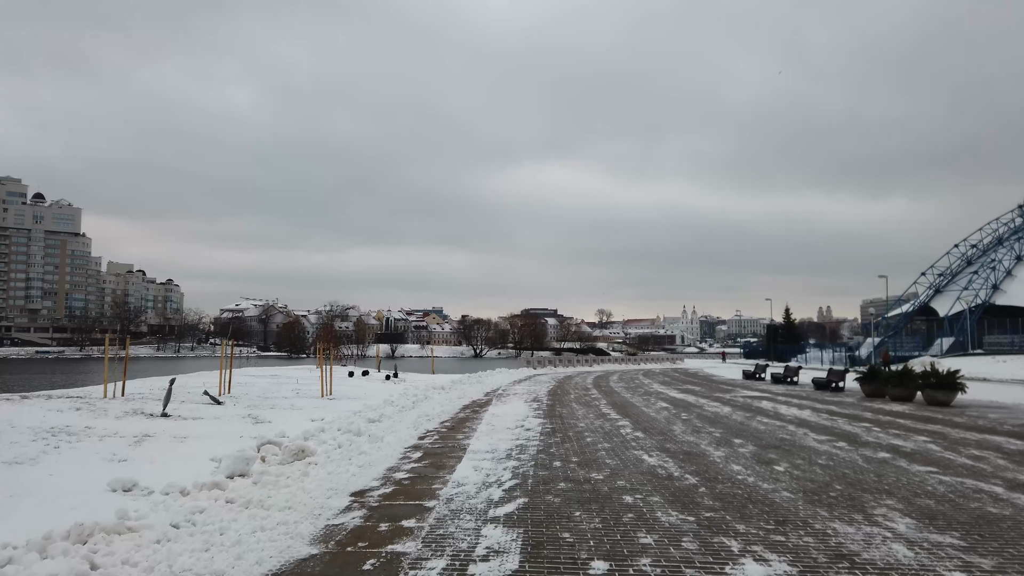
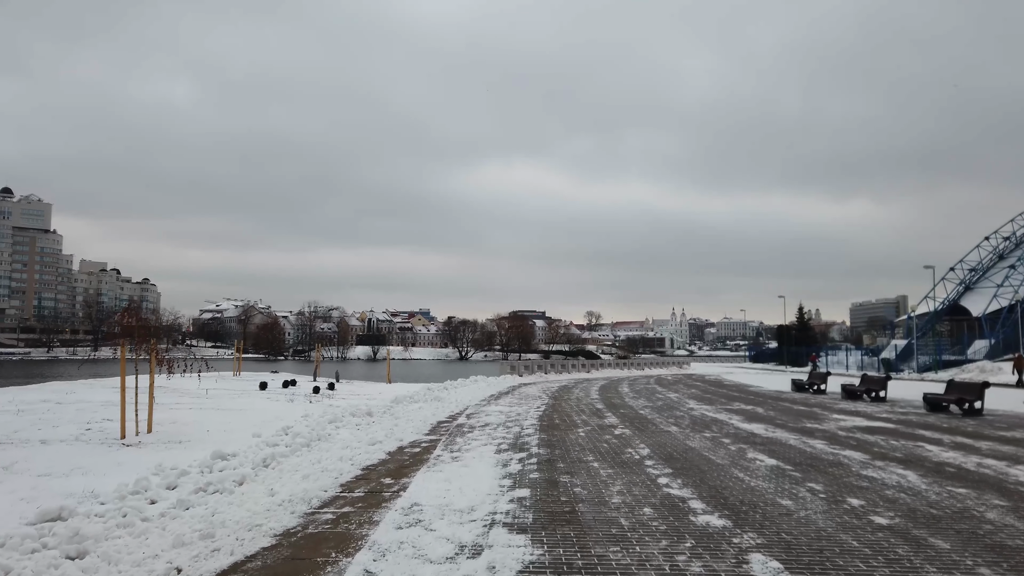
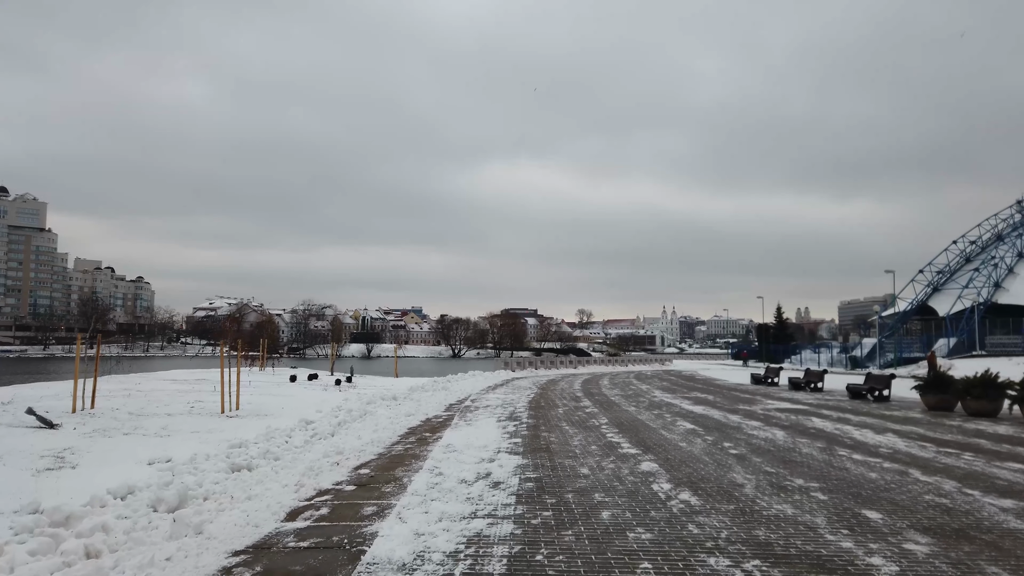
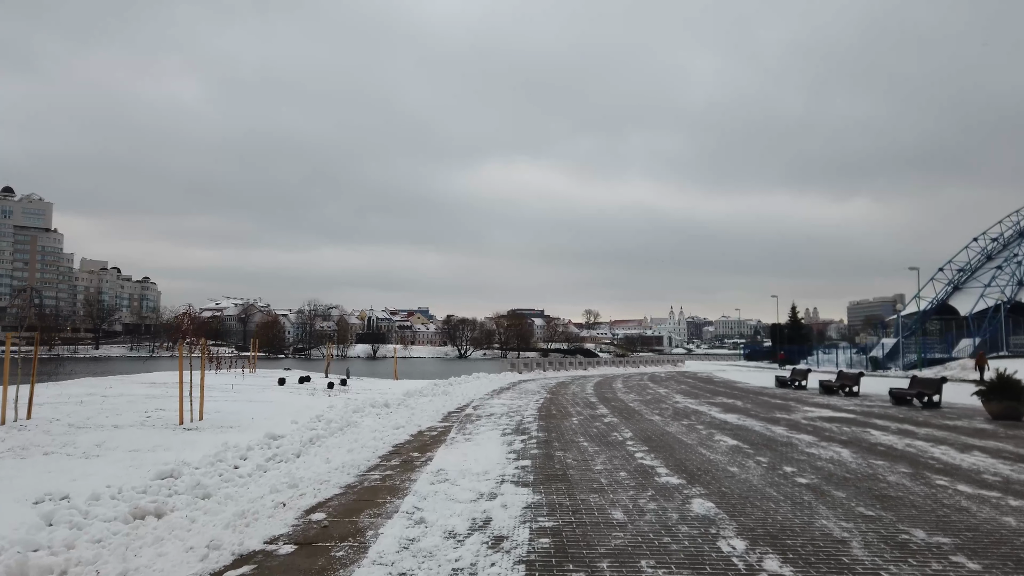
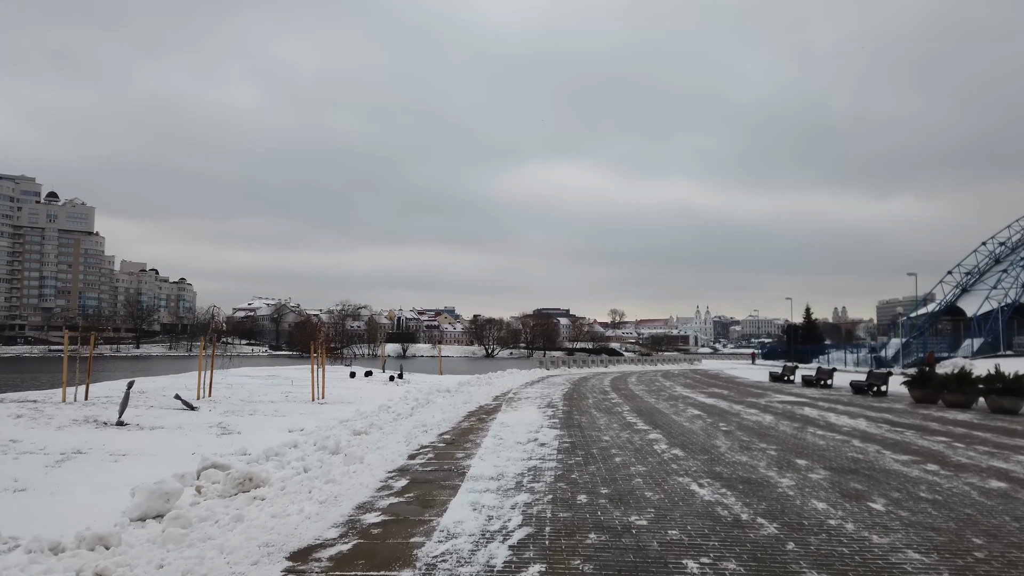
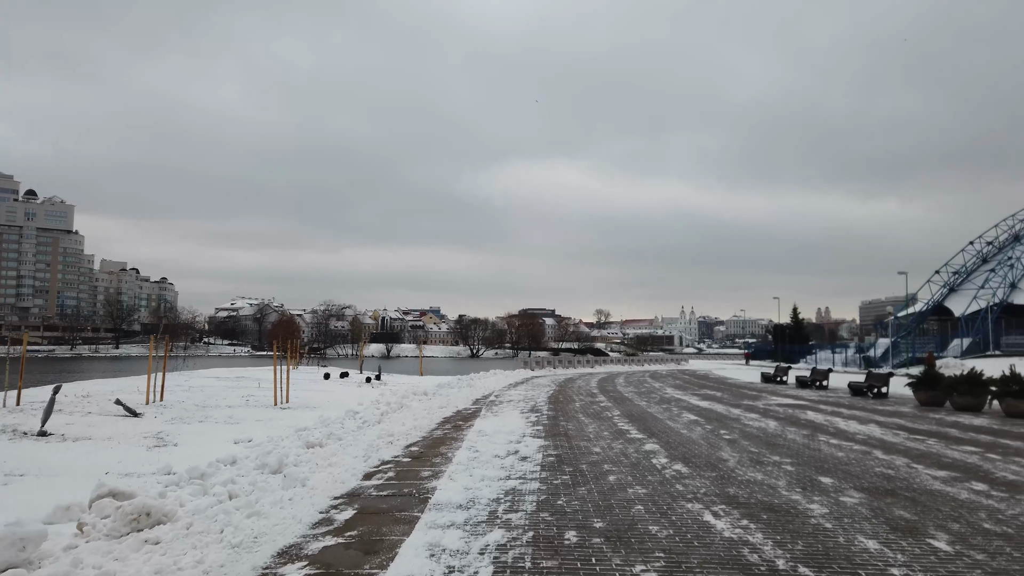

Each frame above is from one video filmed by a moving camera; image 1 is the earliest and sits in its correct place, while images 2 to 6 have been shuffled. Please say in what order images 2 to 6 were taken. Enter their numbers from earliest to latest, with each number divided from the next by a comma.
5, 6, 3, 4, 2
